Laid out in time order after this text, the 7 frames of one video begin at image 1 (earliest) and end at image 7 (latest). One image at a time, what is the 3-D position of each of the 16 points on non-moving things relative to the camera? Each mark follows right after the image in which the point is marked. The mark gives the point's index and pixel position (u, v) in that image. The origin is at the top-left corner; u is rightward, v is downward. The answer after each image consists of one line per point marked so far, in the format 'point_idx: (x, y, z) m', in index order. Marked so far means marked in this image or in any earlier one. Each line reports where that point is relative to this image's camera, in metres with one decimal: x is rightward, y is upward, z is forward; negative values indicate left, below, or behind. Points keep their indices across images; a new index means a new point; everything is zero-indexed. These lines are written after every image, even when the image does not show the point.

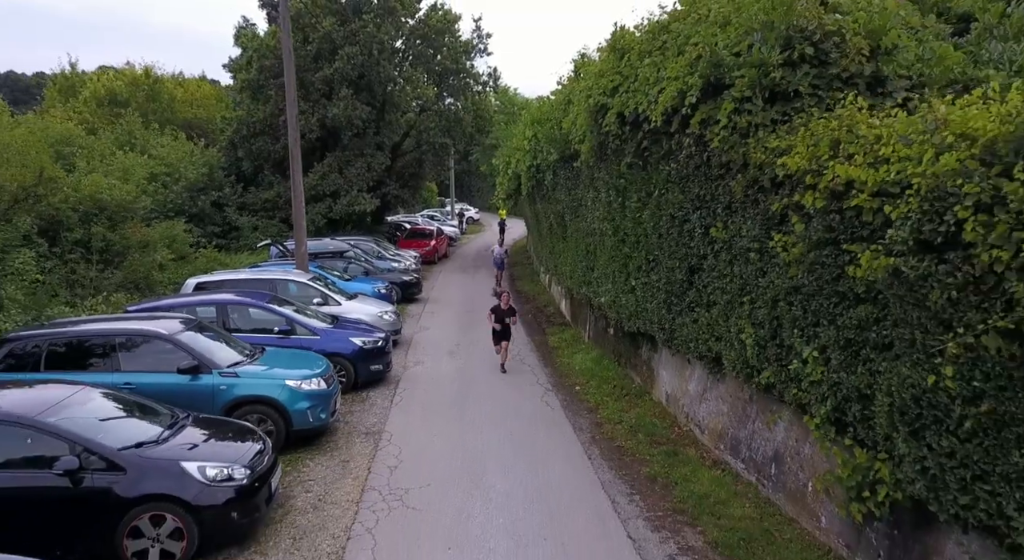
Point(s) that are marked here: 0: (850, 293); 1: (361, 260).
0: (+2.5, -0.1, +5.1) m
1: (-4.3, +0.6, +19.6) m
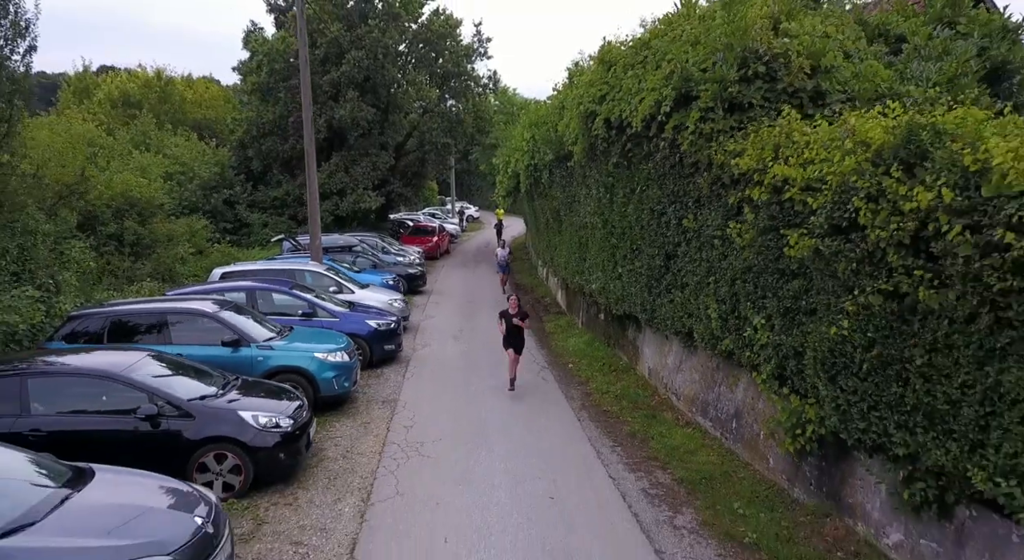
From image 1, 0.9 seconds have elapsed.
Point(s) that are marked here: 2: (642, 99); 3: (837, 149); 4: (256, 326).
0: (+2.5, +0.1, +6.3) m
1: (-4.3, +0.8, +20.8) m
2: (+1.7, +2.3, +8.9) m
3: (+2.6, +1.1, +5.6) m
4: (-3.6, -0.7, +9.9) m
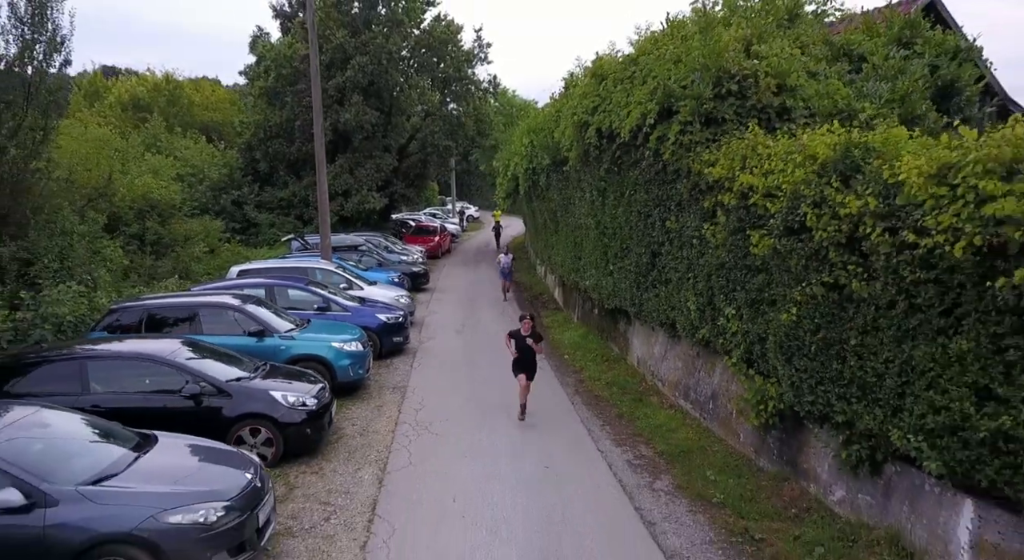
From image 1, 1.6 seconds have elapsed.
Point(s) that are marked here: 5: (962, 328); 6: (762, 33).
0: (+2.5, +0.1, +7.2) m
1: (-4.3, +0.8, +21.7) m
2: (+1.7, +2.4, +9.8) m
3: (+2.6, +1.1, +6.5) m
4: (-3.6, -0.6, +10.8) m
5: (+3.0, -0.3, +4.6) m
6: (+3.2, +3.2, +9.0) m
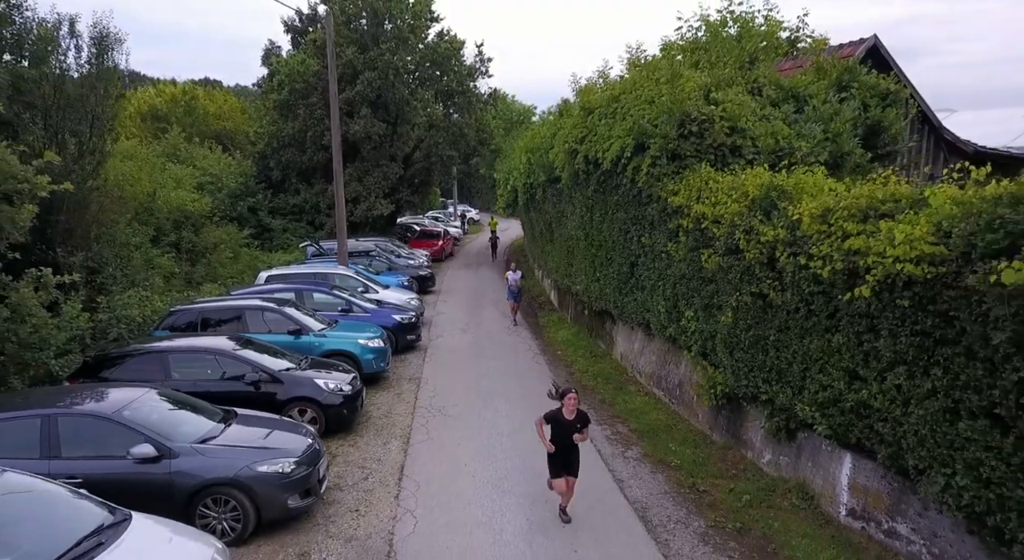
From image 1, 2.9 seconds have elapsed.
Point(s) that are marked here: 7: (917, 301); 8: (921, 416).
0: (+2.5, 0.0, +9.0) m
1: (-4.3, +0.7, +23.4) m
2: (+1.7, +2.3, +11.6) m
3: (+2.6, +1.0, +8.2) m
4: (-3.7, -0.7, +12.5) m
5: (+3.0, -0.4, +6.4) m
6: (+3.2, +3.1, +10.8) m
7: (+3.1, -0.2, +5.4) m
8: (+3.2, -1.1, +5.5) m
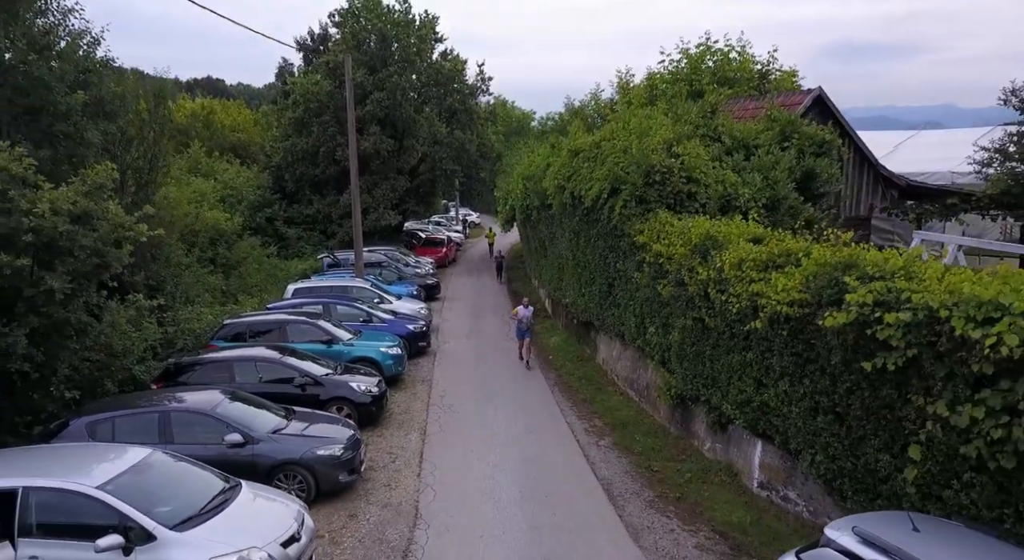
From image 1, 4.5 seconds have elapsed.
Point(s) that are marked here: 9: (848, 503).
0: (+2.4, -0.4, +11.2) m
1: (-4.4, +0.4, +25.7) m
2: (+1.6, +1.9, +13.8) m
3: (+2.6, +0.6, +10.5) m
4: (-3.7, -1.1, +14.8) m
5: (+2.9, -0.8, +8.6) m
6: (+3.2, +2.7, +13.0) m
7: (+3.1, -0.6, +7.6) m
8: (+3.2, -1.5, +7.7) m
9: (+3.5, -2.3, +7.1) m
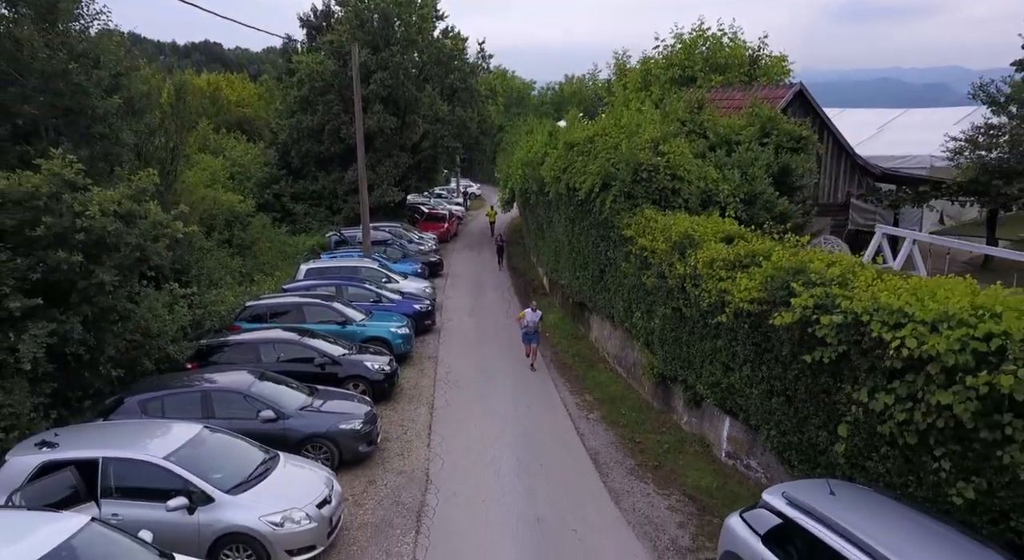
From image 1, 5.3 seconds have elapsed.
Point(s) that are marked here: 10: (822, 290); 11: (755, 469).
0: (+2.4, -0.2, +12.4) m
1: (-4.4, +1.3, +26.8) m
2: (+1.6, +2.2, +14.9) m
3: (+2.6, +0.7, +11.6) m
4: (-3.7, -0.7, +16.0) m
5: (+2.9, -0.8, +9.8) m
6: (+3.1, +3.0, +14.0) m
7: (+3.1, -0.6, +8.8) m
8: (+3.2, -1.5, +8.9) m
9: (+3.4, -2.3, +8.4) m
10: (+3.4, -0.1, +7.5) m
11: (+3.3, -2.6, +9.5) m
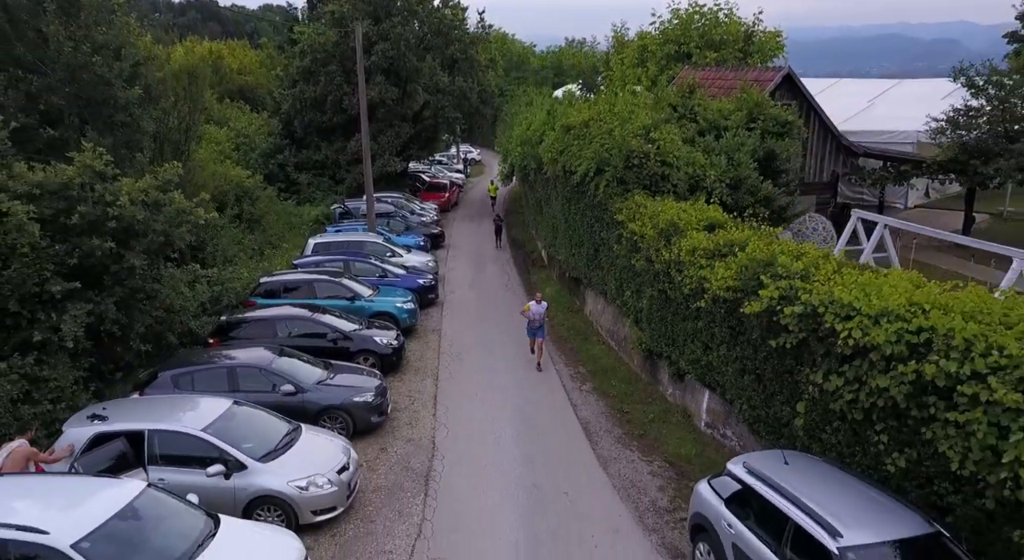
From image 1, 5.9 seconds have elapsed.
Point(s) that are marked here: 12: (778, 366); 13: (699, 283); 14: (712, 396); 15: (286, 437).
0: (+2.4, +0.2, +13.3) m
1: (-4.4, +2.5, +27.6) m
2: (+1.6, +2.7, +15.6) m
3: (+2.5, +1.0, +12.4) m
4: (-3.7, -0.2, +16.9) m
5: (+2.9, -0.6, +10.8) m
6: (+3.1, +3.4, +14.7) m
7: (+3.0, -0.4, +9.7) m
8: (+3.1, -1.3, +9.9) m
9: (+3.4, -2.2, +9.4) m
10: (+3.3, 0.0, +8.4) m
11: (+3.3, -2.4, +10.5) m
12: (+3.4, -1.1, +8.7) m
13: (+2.8, 0.0, +10.4) m
14: (+3.2, -1.9, +11.0) m
15: (-3.1, -2.2, +9.6) m
